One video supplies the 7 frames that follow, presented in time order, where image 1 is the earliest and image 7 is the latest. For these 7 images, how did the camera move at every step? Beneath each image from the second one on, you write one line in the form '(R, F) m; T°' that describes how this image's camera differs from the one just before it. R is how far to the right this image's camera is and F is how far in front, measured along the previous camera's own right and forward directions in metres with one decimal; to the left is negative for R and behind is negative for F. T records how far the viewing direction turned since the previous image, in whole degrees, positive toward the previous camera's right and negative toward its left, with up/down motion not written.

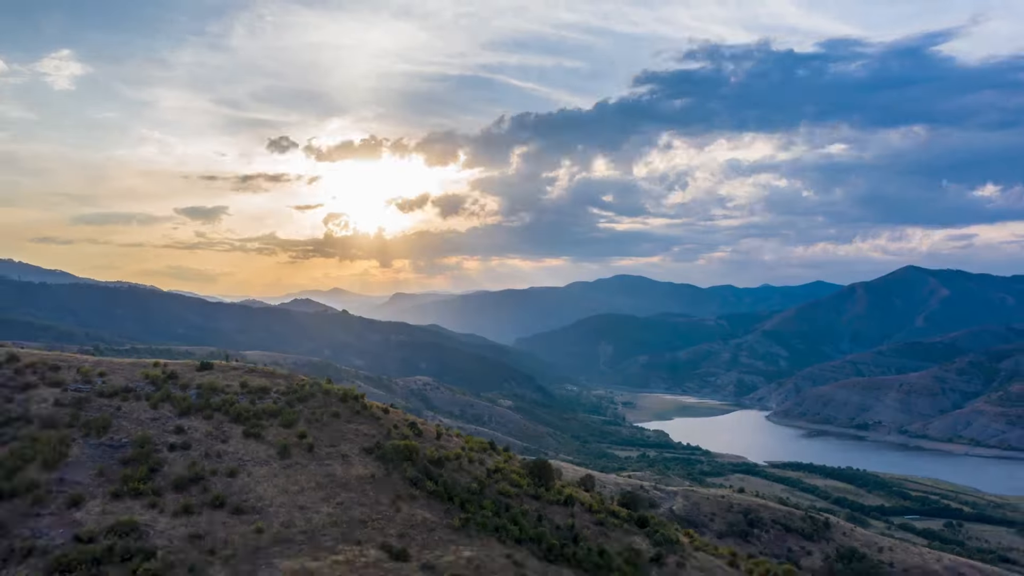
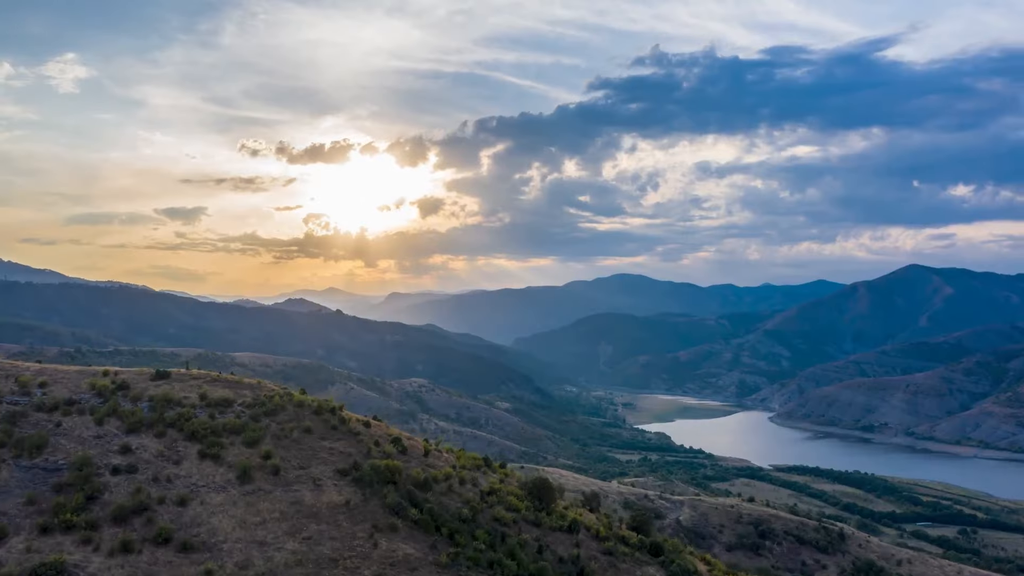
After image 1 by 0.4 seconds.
(0.0, +2.1) m; 0°
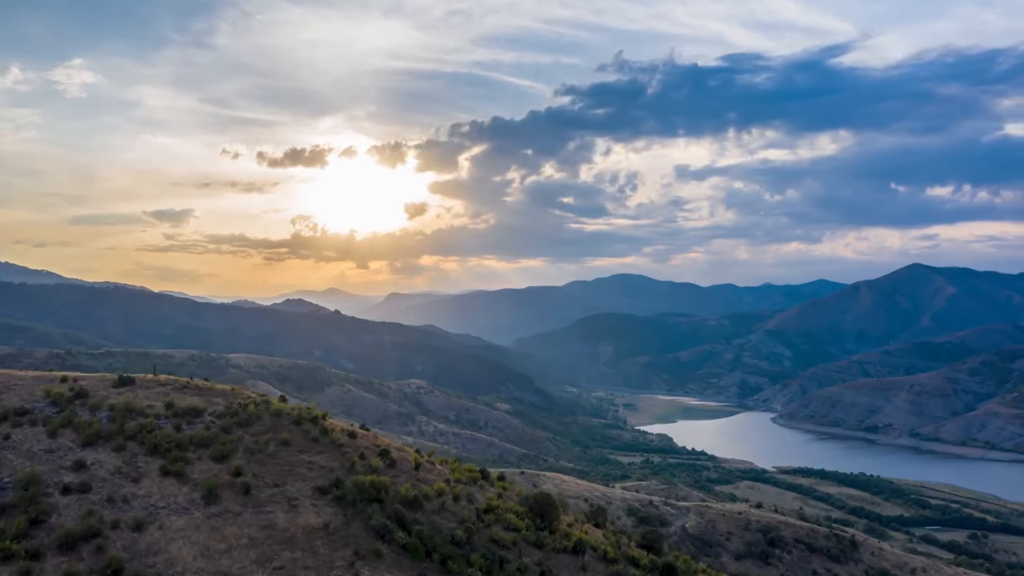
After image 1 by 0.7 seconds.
(0.0, +1.5) m; 0°
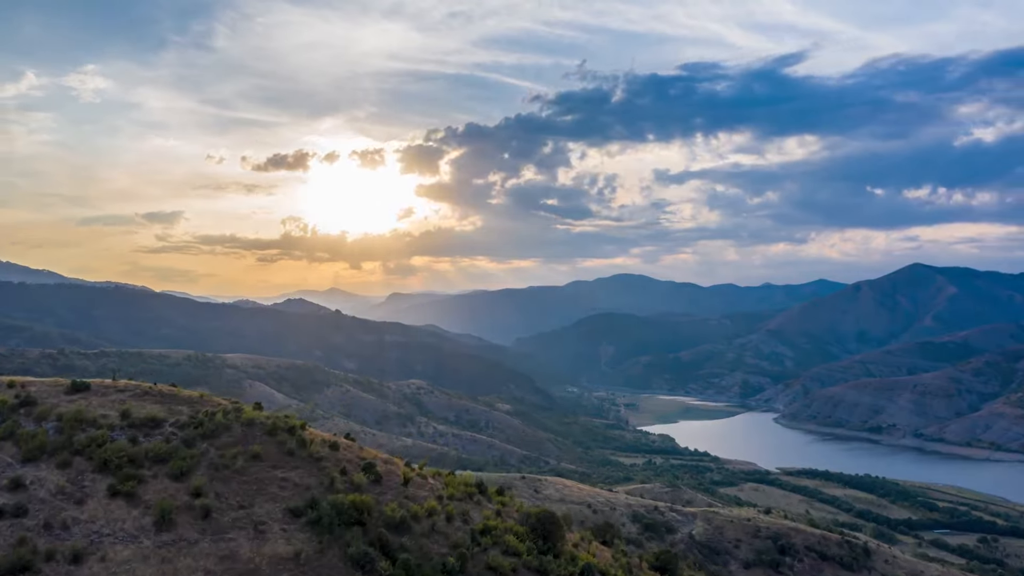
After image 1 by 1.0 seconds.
(0.0, +1.6) m; 0°
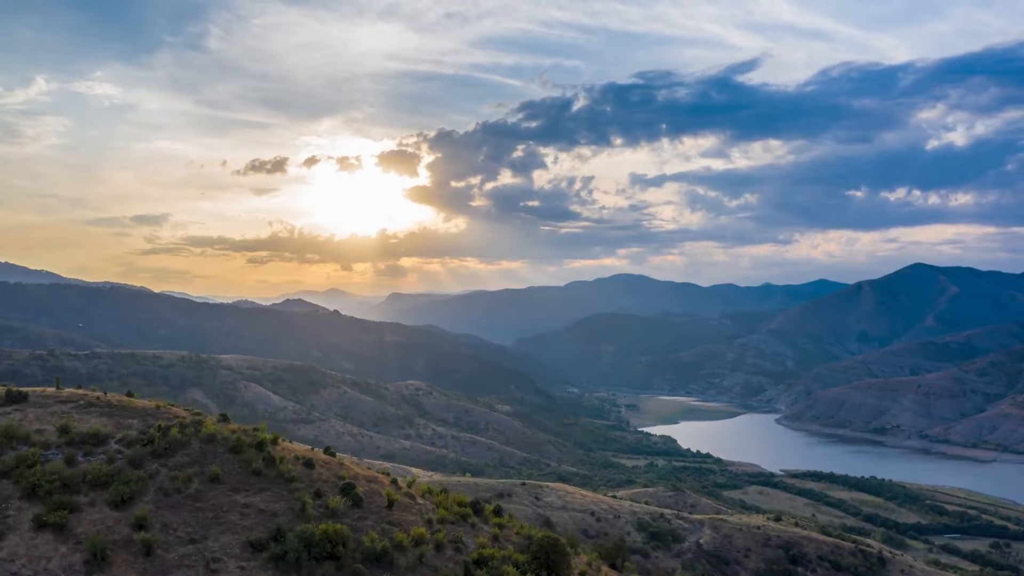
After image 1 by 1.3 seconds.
(0.0, +1.6) m; 0°
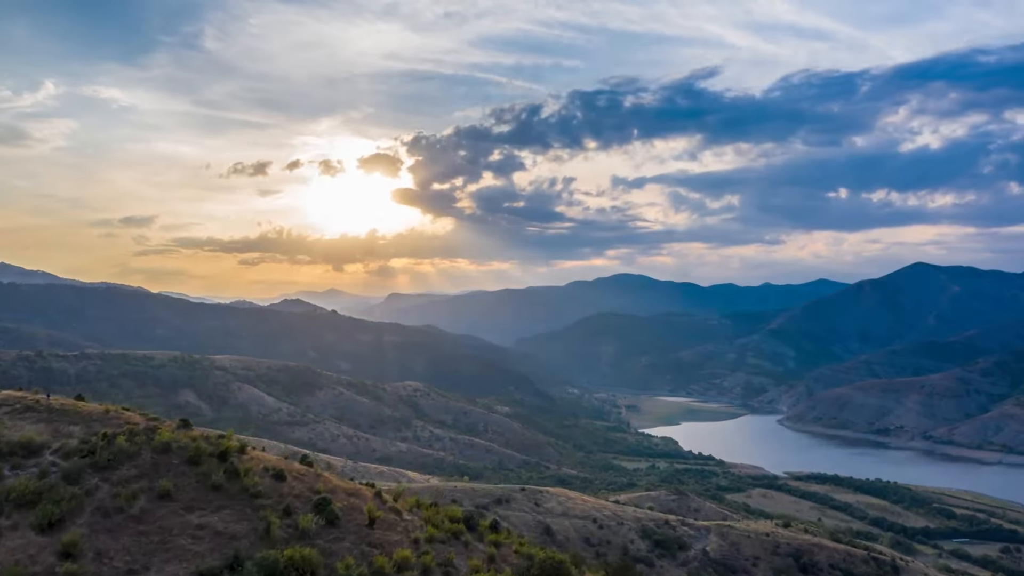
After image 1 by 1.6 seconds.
(0.0, +1.5) m; 0°
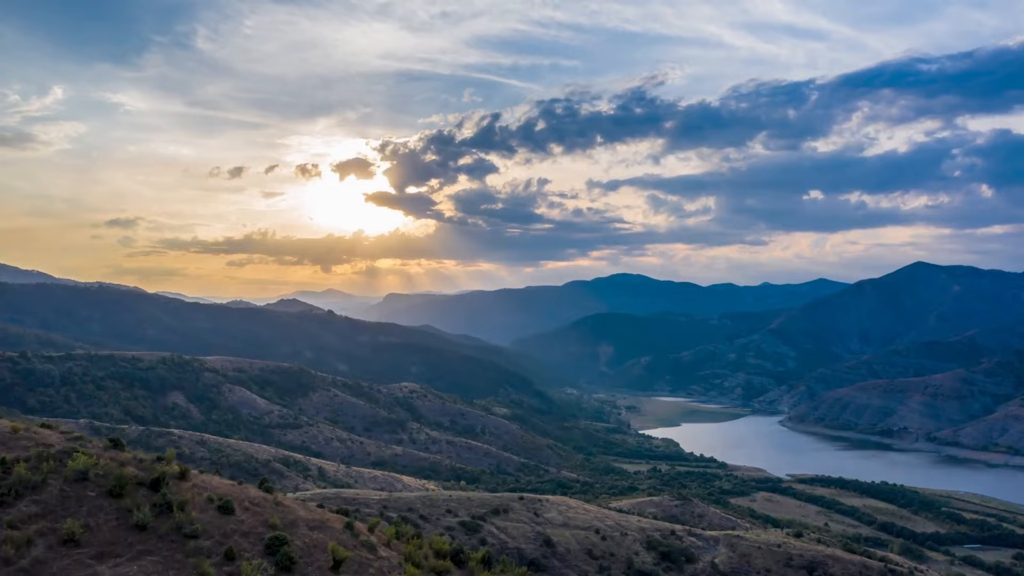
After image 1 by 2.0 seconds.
(0.0, +1.9) m; 0°
